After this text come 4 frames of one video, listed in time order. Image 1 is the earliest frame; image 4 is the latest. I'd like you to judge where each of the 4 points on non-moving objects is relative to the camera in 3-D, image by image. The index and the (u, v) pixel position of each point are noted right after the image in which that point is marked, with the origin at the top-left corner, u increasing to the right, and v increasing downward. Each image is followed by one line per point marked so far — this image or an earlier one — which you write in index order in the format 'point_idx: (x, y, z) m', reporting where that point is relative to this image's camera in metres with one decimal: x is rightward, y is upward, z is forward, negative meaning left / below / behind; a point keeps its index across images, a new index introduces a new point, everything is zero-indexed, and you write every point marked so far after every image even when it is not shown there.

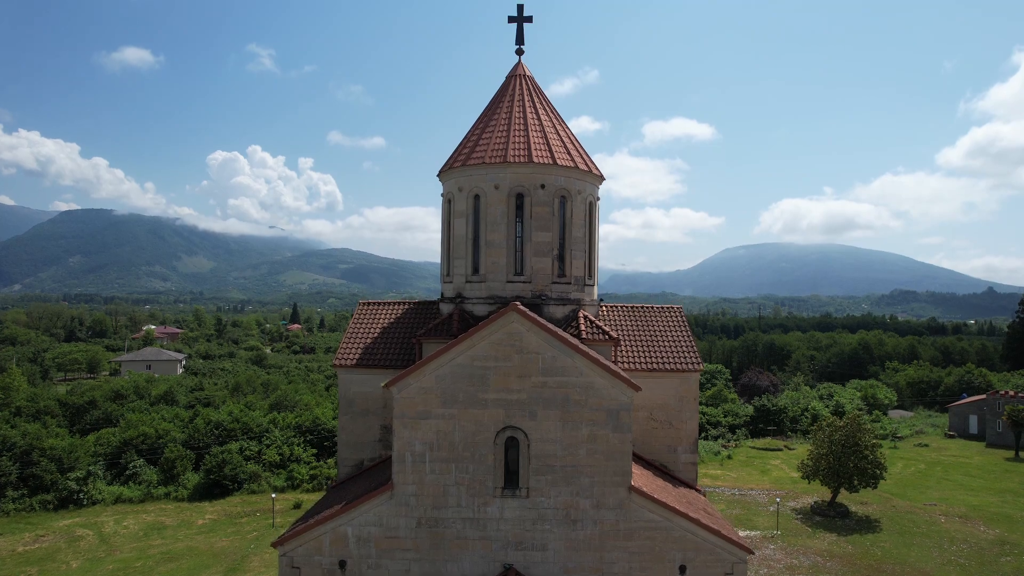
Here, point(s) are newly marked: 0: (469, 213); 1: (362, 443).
0: (-1.0, +1.7, +14.0) m
1: (-3.5, -3.6, +13.7) m
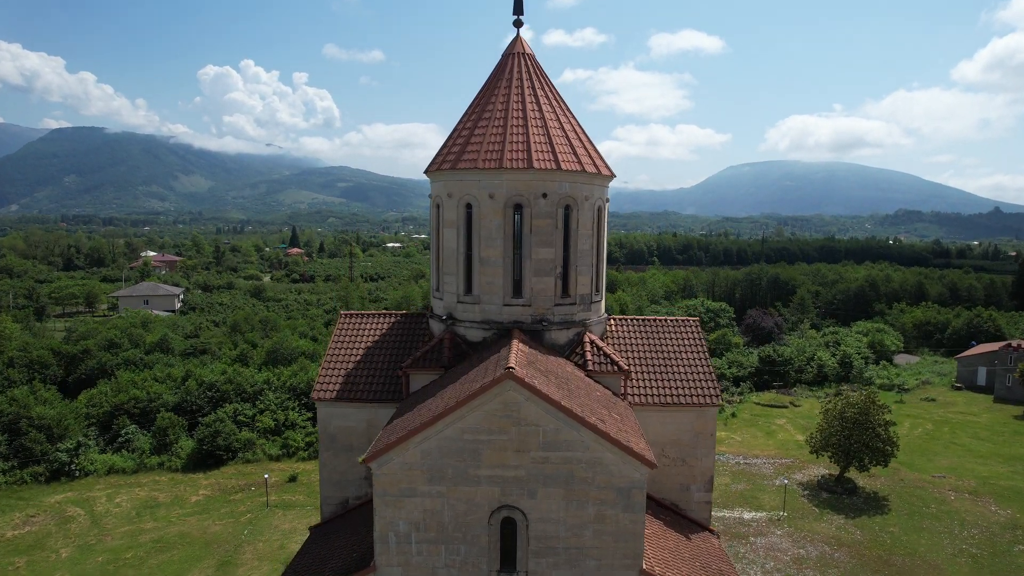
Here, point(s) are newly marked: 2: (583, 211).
0: (-1.1, +1.3, +12.0) m
1: (-3.5, -4.1, +12.4) m
2: (+1.4, +1.6, +12.1) m
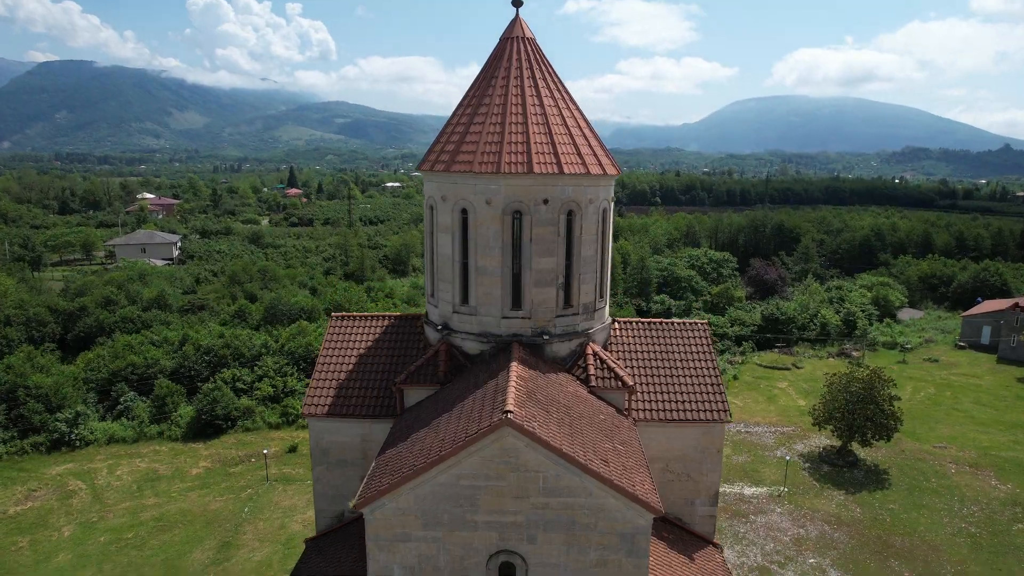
0: (-1.1, +1.1, +11.1) m
1: (-3.5, -4.2, +12.0) m
2: (+1.4, +1.4, +11.1) m
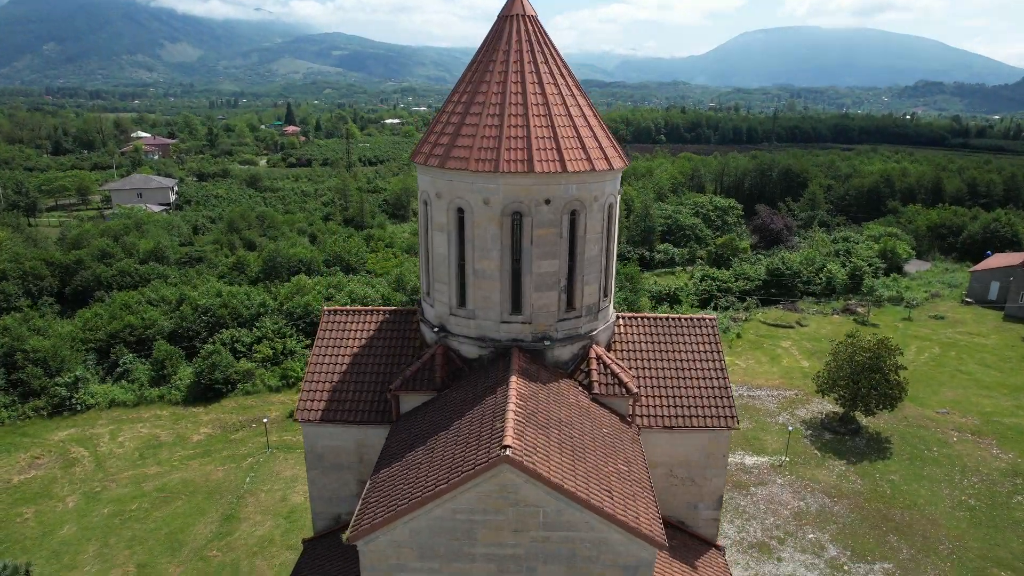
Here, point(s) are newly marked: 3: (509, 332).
0: (-1.1, +1.0, +10.2) m
1: (-3.5, -4.2, +11.7) m
2: (+1.4, +1.3, +10.2) m
3: (0.0, -0.8, +10.4) m
